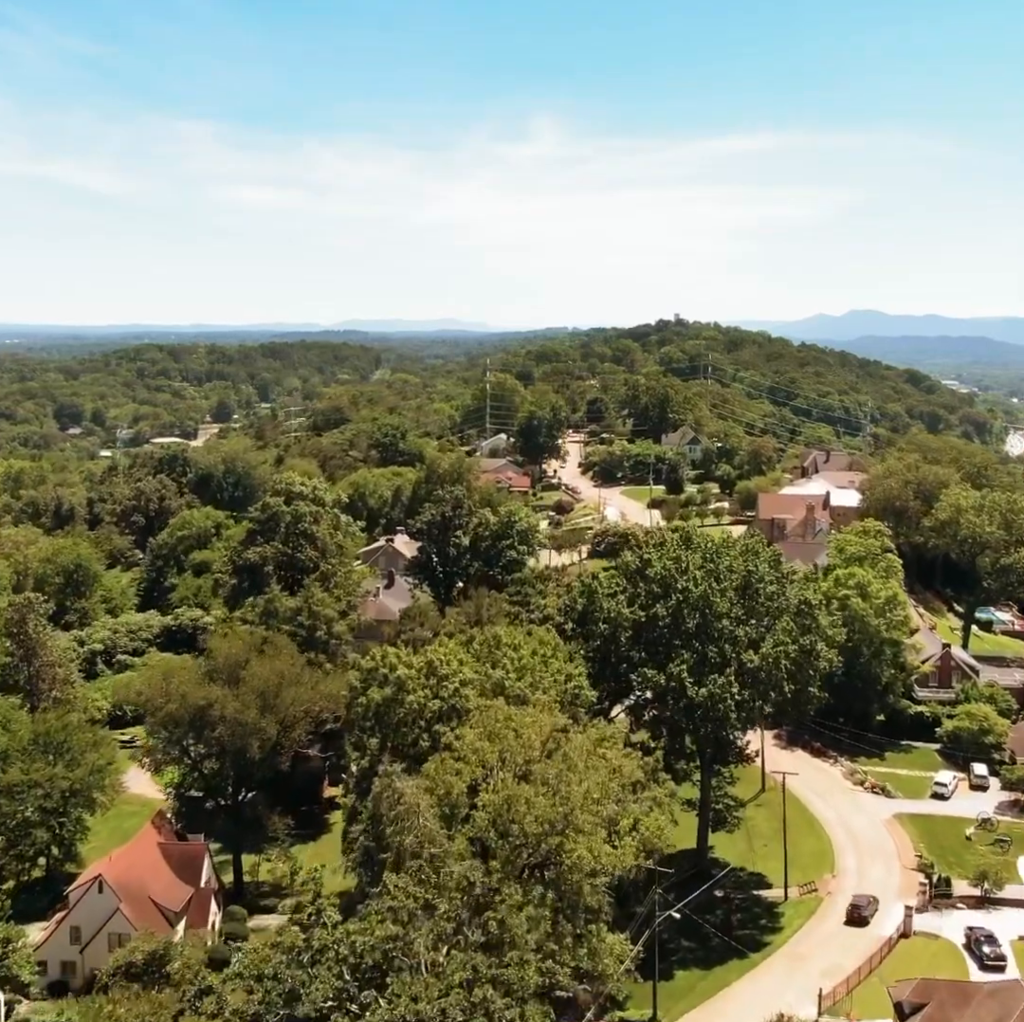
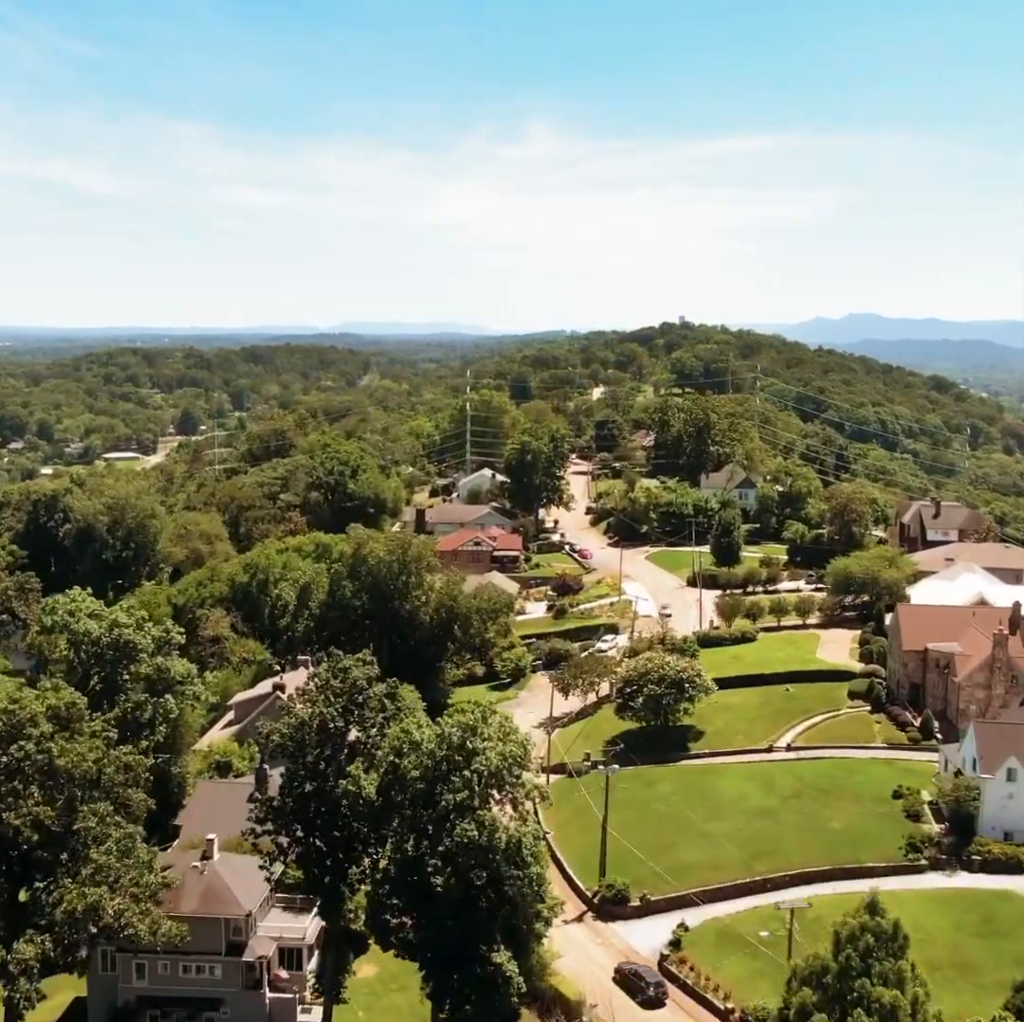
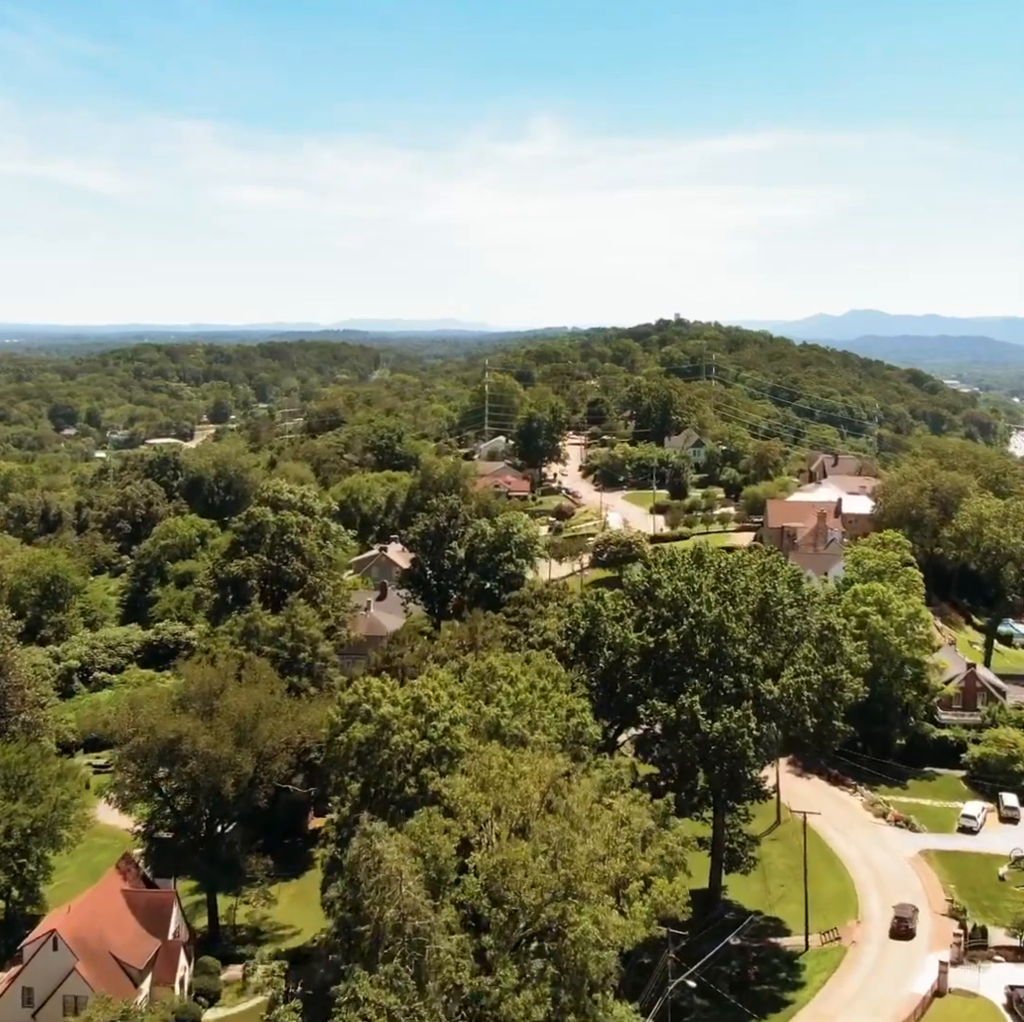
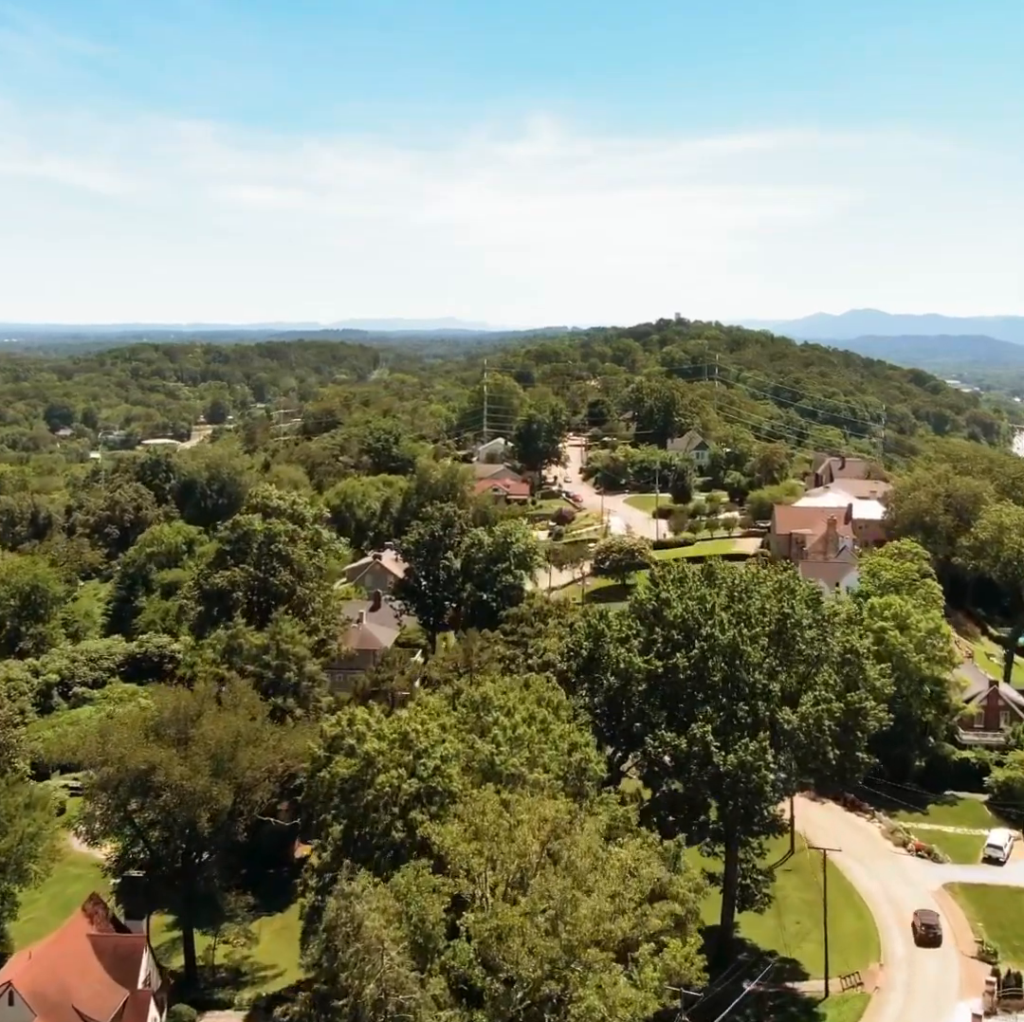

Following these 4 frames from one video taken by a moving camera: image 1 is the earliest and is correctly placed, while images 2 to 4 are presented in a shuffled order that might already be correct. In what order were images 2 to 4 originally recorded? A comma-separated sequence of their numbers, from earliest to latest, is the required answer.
3, 4, 2
